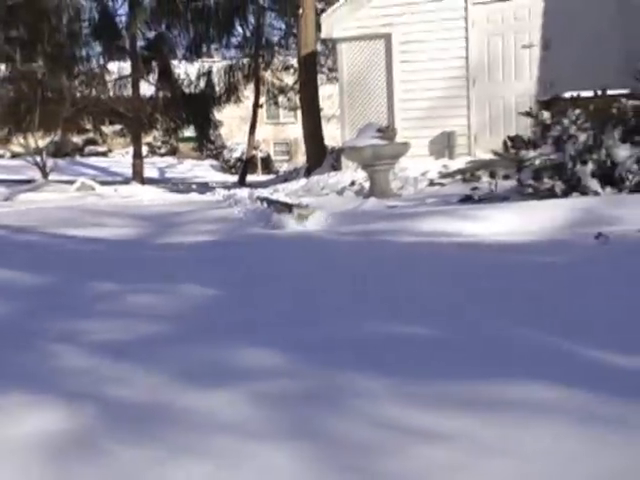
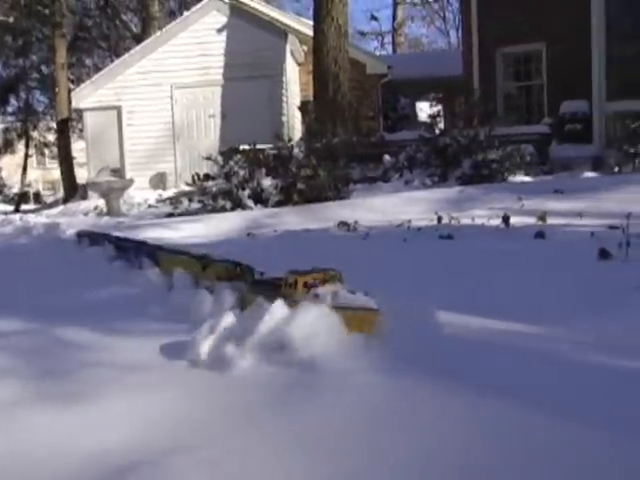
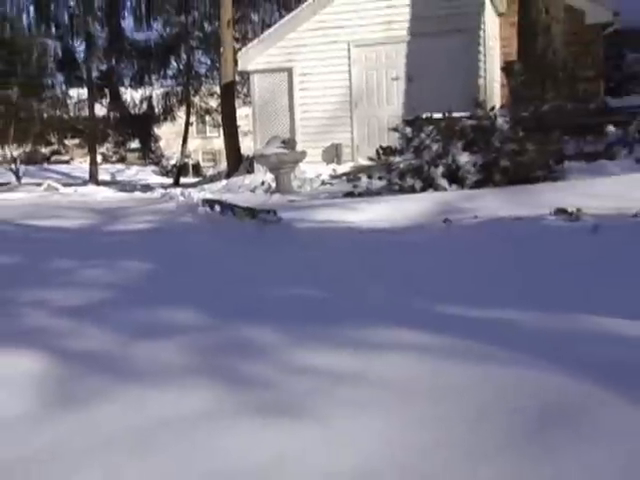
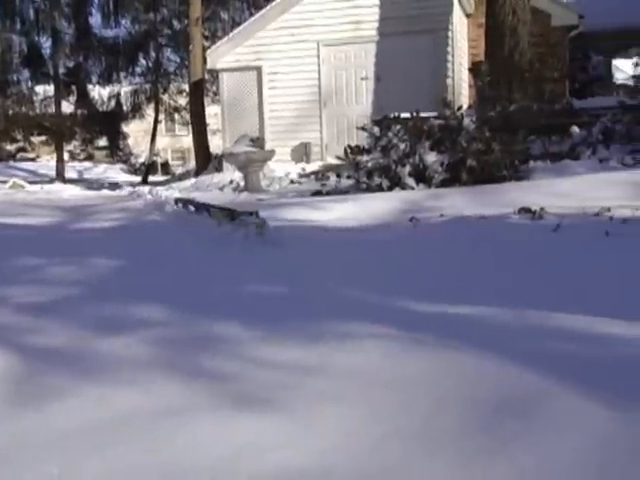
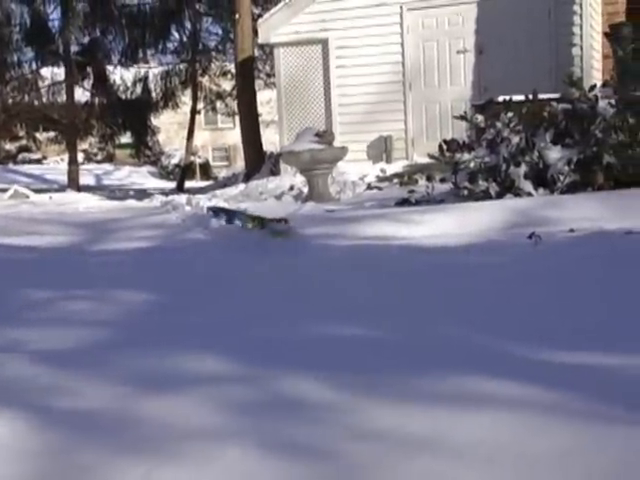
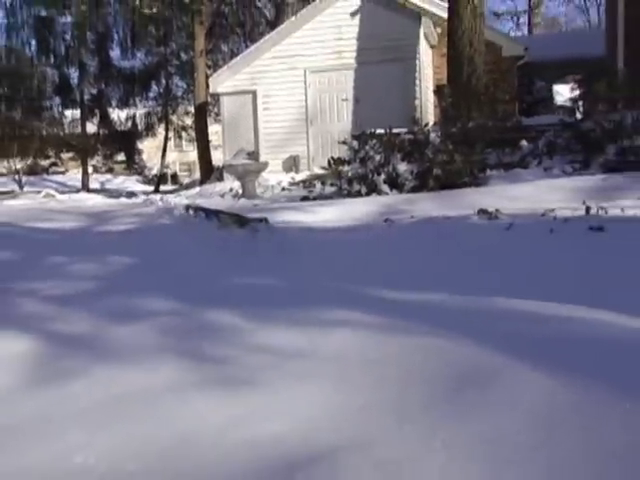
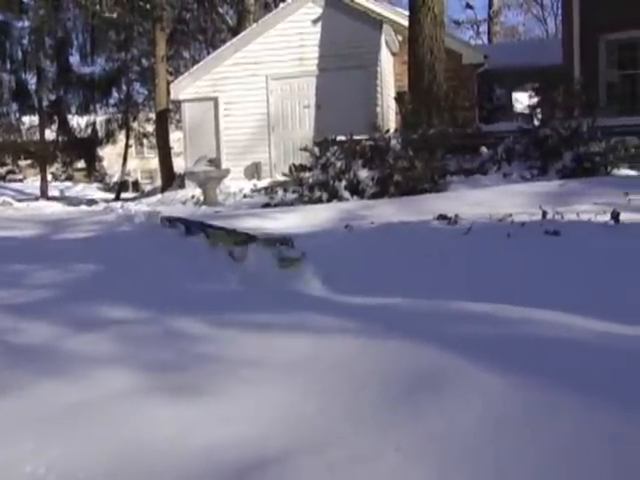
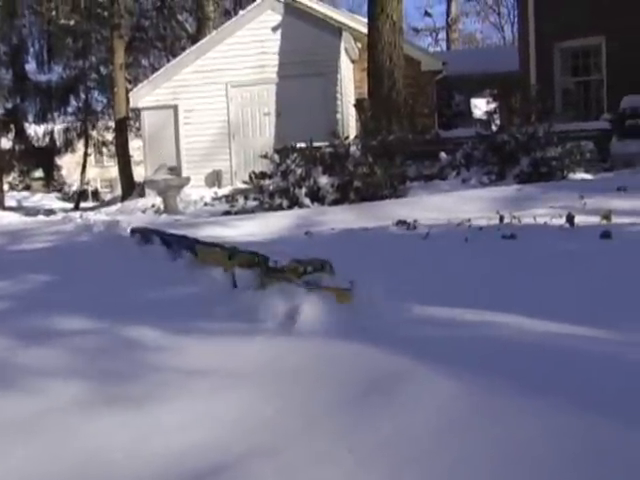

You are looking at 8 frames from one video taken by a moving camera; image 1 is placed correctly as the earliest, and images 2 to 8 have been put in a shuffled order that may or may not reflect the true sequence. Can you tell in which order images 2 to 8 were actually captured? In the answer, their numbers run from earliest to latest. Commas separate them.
5, 3, 4, 6, 7, 8, 2
